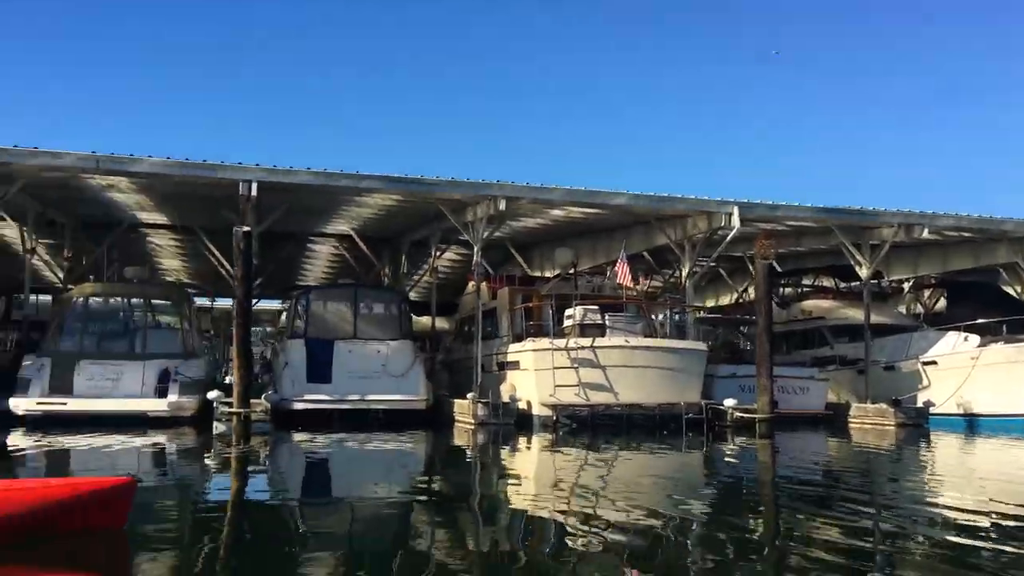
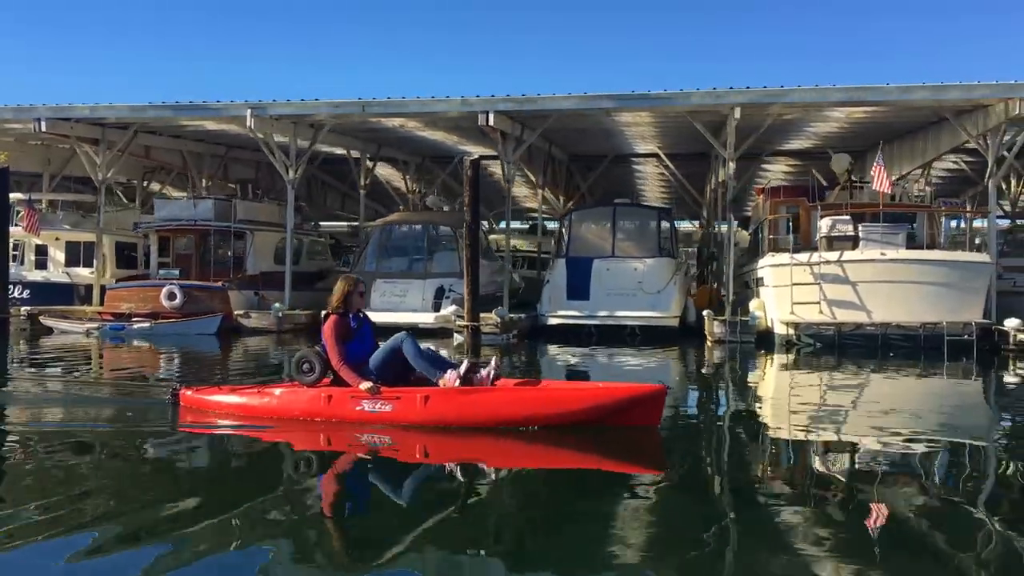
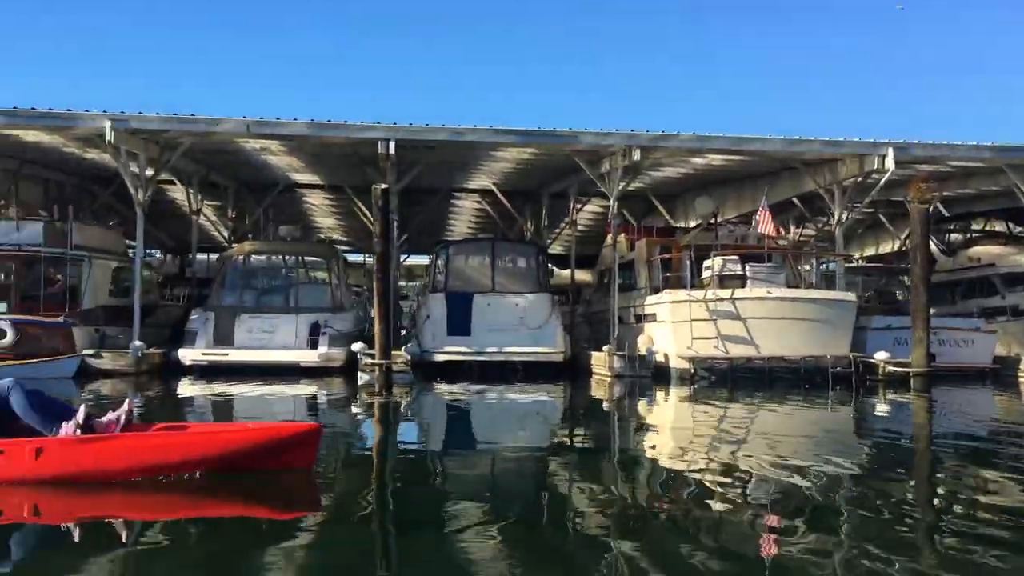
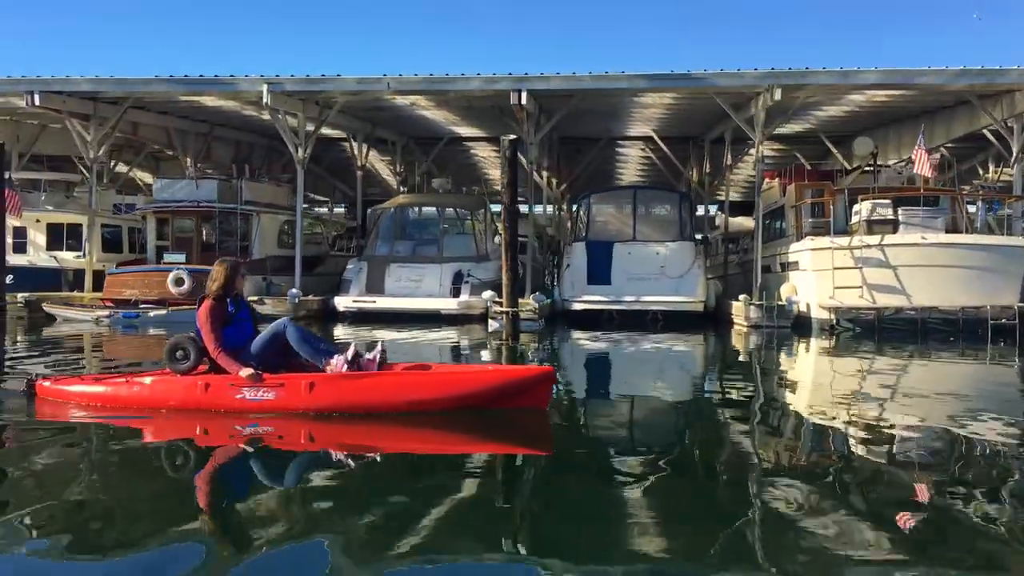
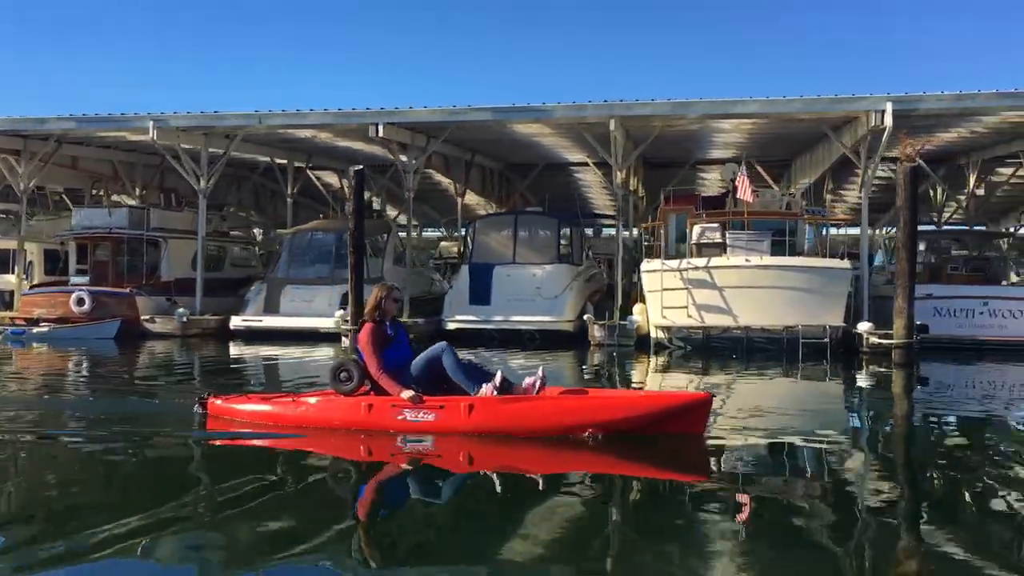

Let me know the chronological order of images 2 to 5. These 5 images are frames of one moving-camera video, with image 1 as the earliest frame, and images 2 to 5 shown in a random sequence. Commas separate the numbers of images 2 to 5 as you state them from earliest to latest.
3, 4, 2, 5
